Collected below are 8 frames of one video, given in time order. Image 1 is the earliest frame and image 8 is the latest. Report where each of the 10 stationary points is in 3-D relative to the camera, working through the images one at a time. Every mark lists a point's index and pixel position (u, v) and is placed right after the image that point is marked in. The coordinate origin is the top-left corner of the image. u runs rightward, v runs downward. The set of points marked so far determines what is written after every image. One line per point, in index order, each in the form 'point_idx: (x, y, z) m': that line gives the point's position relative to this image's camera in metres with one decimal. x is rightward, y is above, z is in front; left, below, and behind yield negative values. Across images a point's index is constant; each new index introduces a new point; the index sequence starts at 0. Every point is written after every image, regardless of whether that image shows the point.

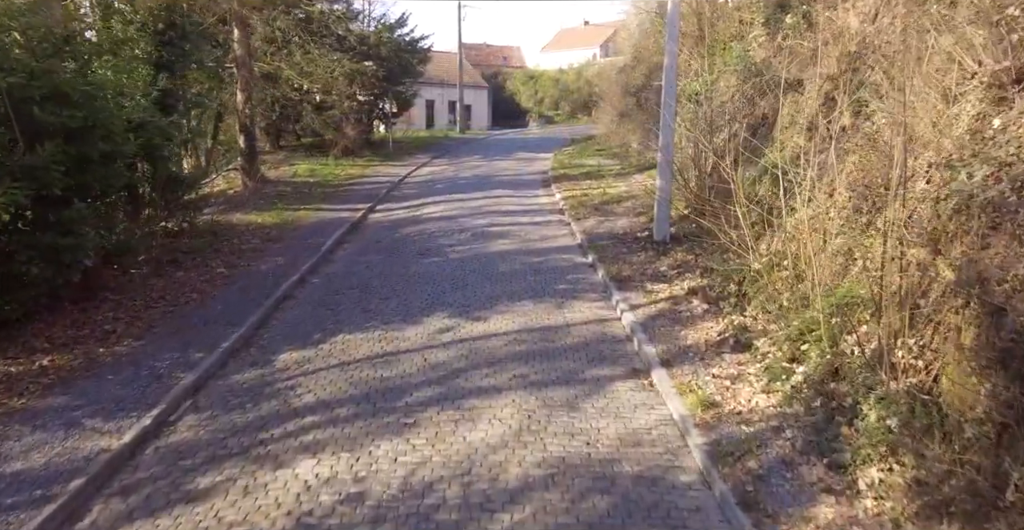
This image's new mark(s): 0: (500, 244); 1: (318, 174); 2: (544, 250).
0: (-0.2, +0.3, +10.6) m
1: (-4.9, +1.5, +18.4) m
2: (+0.5, +0.2, +10.2) m
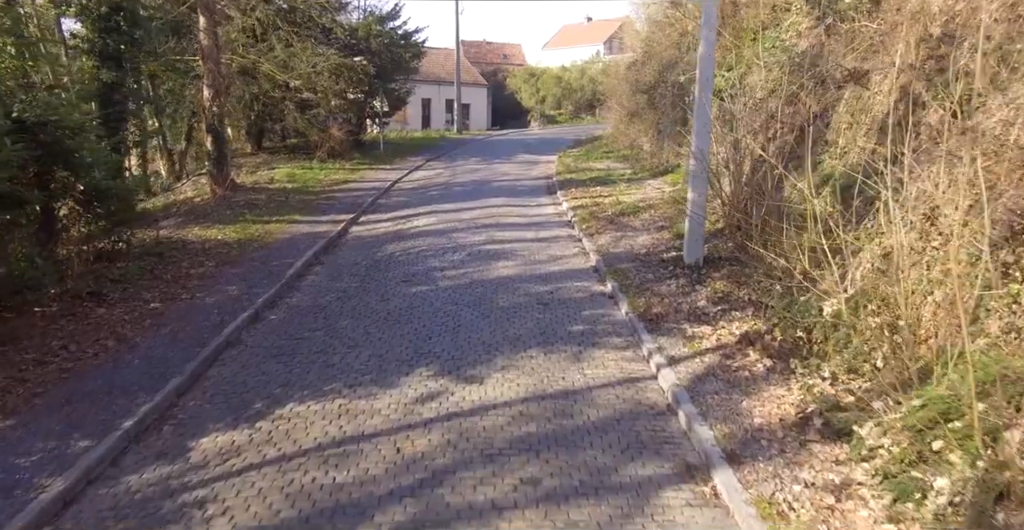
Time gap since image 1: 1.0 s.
0: (-0.2, 0.0, +8.9) m
1: (-4.8, +1.2, +16.8) m
2: (+0.5, -0.1, +8.6) m
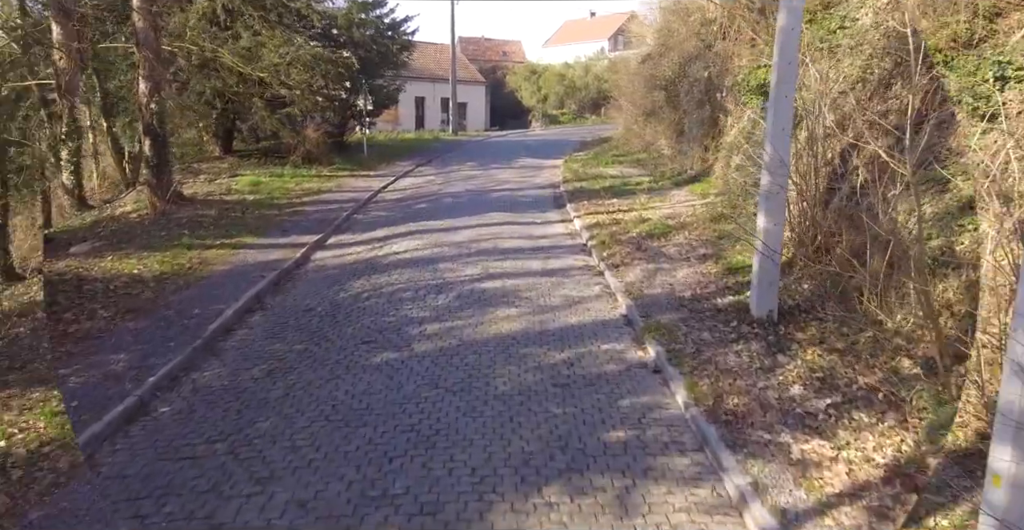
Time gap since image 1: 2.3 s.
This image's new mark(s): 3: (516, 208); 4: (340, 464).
0: (-0.1, -0.5, +6.6) m
1: (-4.8, +0.7, +14.4) m
2: (+0.5, -0.6, +6.2) m
3: (+0.1, +1.0, +12.7) m
4: (-1.0, -1.1, +4.1) m
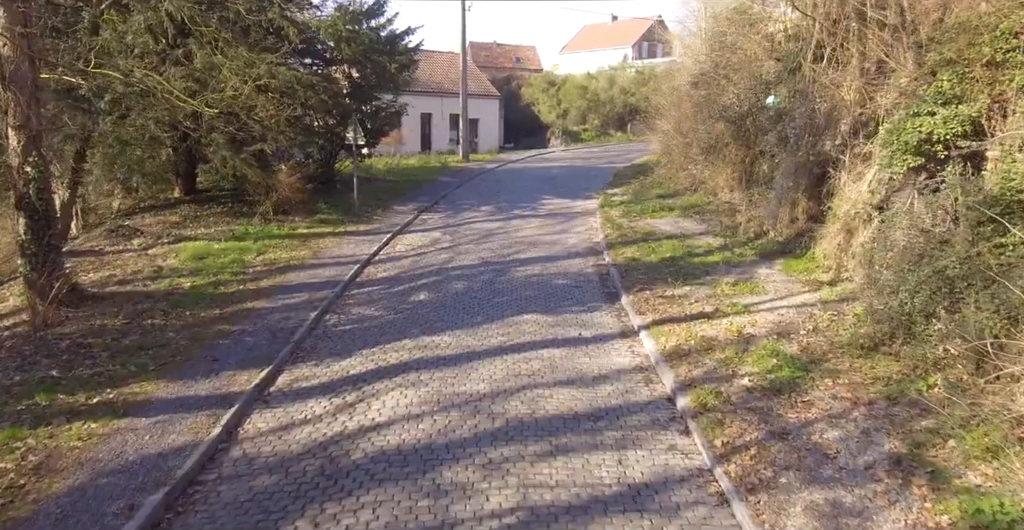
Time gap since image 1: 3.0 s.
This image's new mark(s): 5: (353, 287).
0: (-0.1, -0.7, +5.5) m
1: (-4.8, +0.5, +13.3) m
2: (+0.6, -0.8, +5.1) m
3: (+0.2, +0.8, +11.5) m
4: (-0.9, -1.3, +2.9) m
5: (-2.5, -0.3, +11.0) m
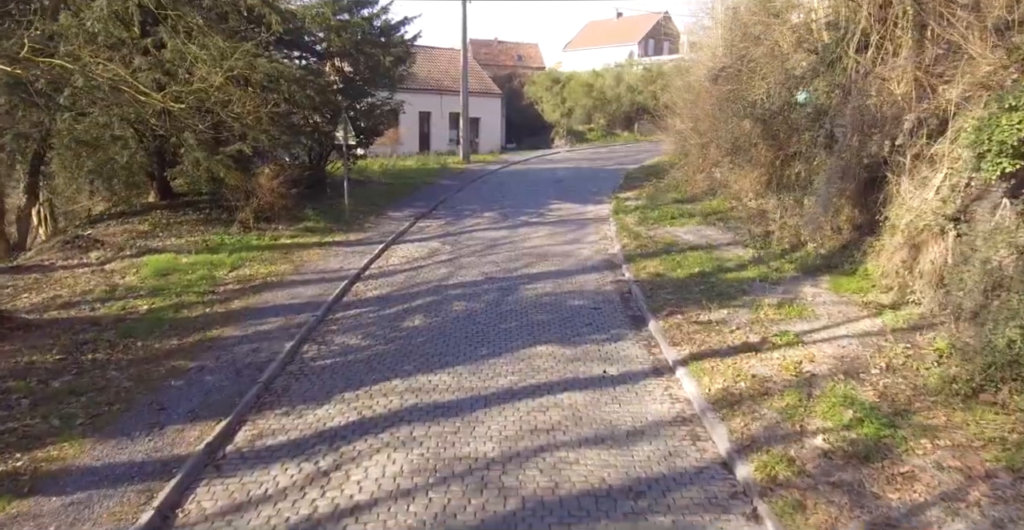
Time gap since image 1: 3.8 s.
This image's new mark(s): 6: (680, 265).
0: (+0.1, -0.9, +4.0) m
1: (-4.6, +0.3, +11.8) m
2: (+0.7, -1.0, +3.7) m
3: (+0.3, +0.6, +10.1) m
4: (-0.8, -1.6, +1.5) m
5: (-2.3, -0.6, +9.6) m
6: (+2.7, 0.0, +11.5) m
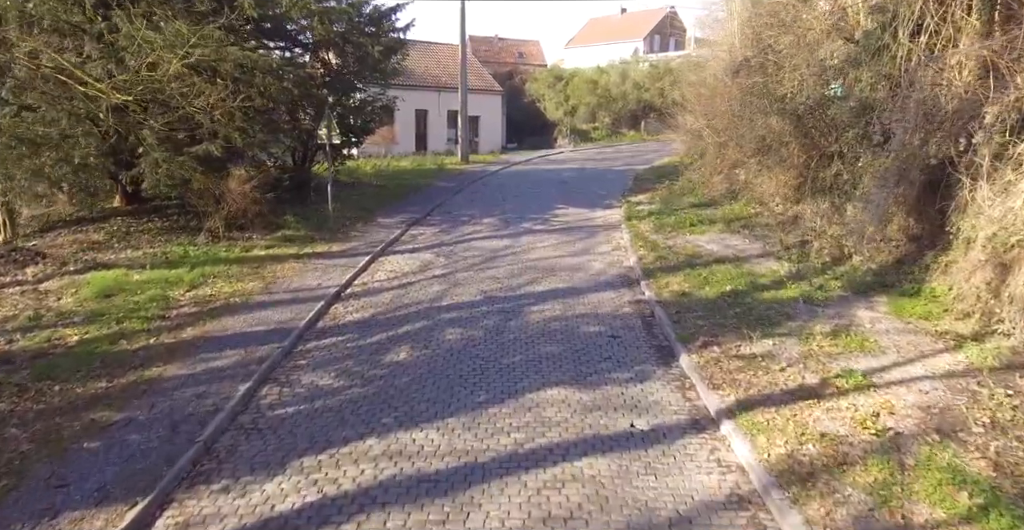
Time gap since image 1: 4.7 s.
0: (+0.1, -1.2, +2.6) m
1: (-4.6, 0.0, +10.4) m
2: (+0.8, -1.3, +2.2) m
3: (+0.3, +0.3, +8.6) m
4: (-0.8, -1.8, 0.0) m
5: (-2.3, -0.8, +8.1) m
6: (+2.7, -0.2, +10.0) m
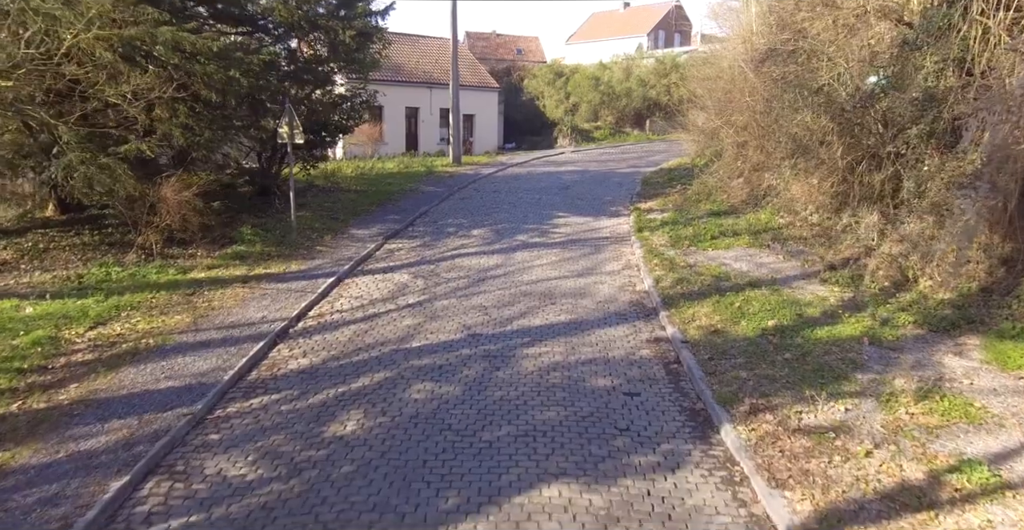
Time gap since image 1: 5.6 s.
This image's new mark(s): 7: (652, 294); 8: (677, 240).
0: (0.0, -1.5, +0.7) m
1: (-4.7, -0.3, +8.5) m
2: (+0.6, -1.6, +0.3) m
3: (+0.2, 0.0, +6.7) m
4: (-0.9, -2.1, -1.9) m
5: (-2.4, -1.1, +6.2) m
6: (+2.6, -0.6, +8.1) m
7: (+1.8, -0.4, +9.1) m
8: (+2.8, +0.4, +11.9) m
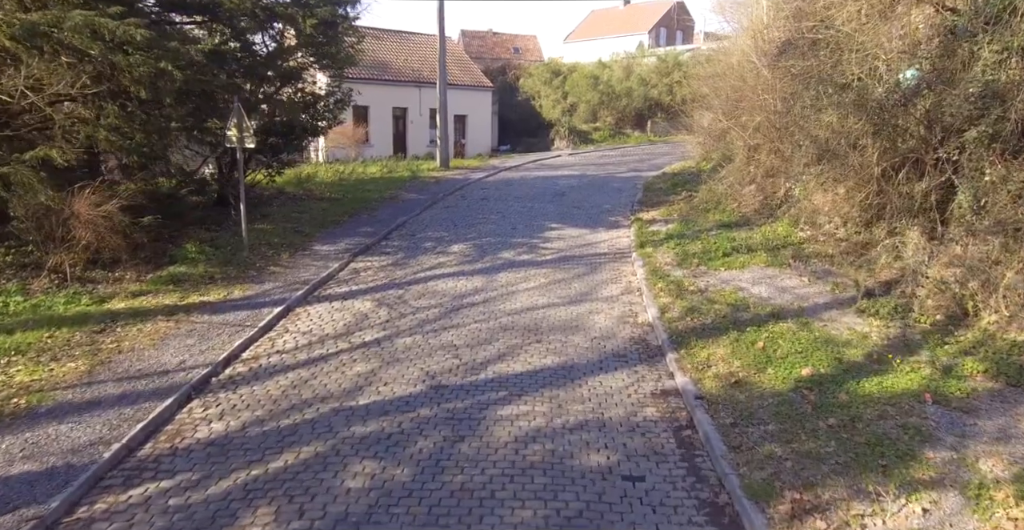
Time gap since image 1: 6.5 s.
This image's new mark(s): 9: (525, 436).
0: (-0.3, -1.8, -0.8) m
1: (-4.9, -0.6, +7.0) m
2: (+0.4, -1.9, -1.2) m
3: (0.0, -0.3, +5.2) m
4: (-1.1, -2.4, -3.4) m
5: (-2.7, -1.5, +4.7) m
6: (+2.4, -0.9, +6.6) m
7: (+1.6, -0.7, +7.6) m
8: (+2.6, +0.1, +10.5) m
9: (+0.1, -1.3, +5.4) m
